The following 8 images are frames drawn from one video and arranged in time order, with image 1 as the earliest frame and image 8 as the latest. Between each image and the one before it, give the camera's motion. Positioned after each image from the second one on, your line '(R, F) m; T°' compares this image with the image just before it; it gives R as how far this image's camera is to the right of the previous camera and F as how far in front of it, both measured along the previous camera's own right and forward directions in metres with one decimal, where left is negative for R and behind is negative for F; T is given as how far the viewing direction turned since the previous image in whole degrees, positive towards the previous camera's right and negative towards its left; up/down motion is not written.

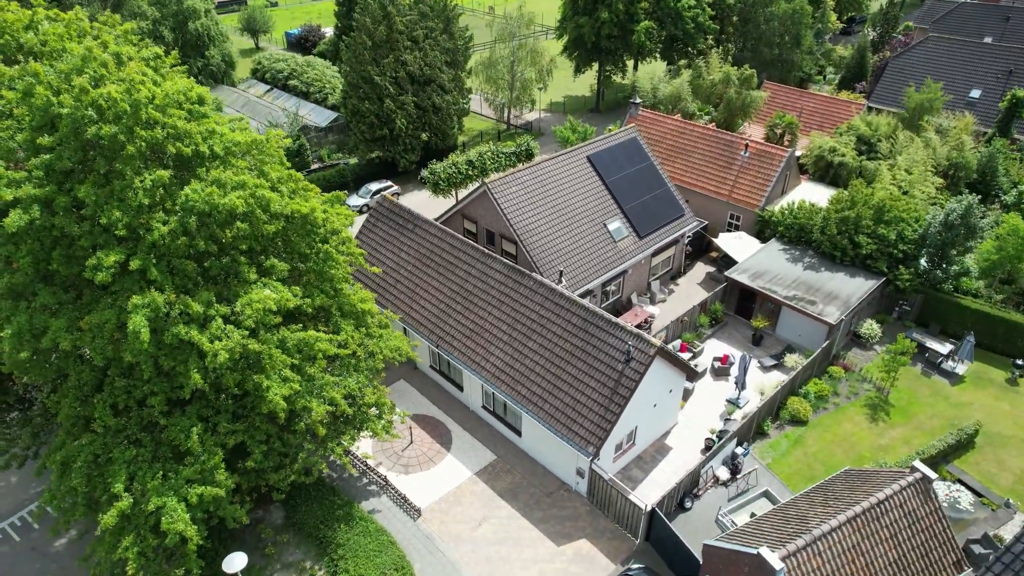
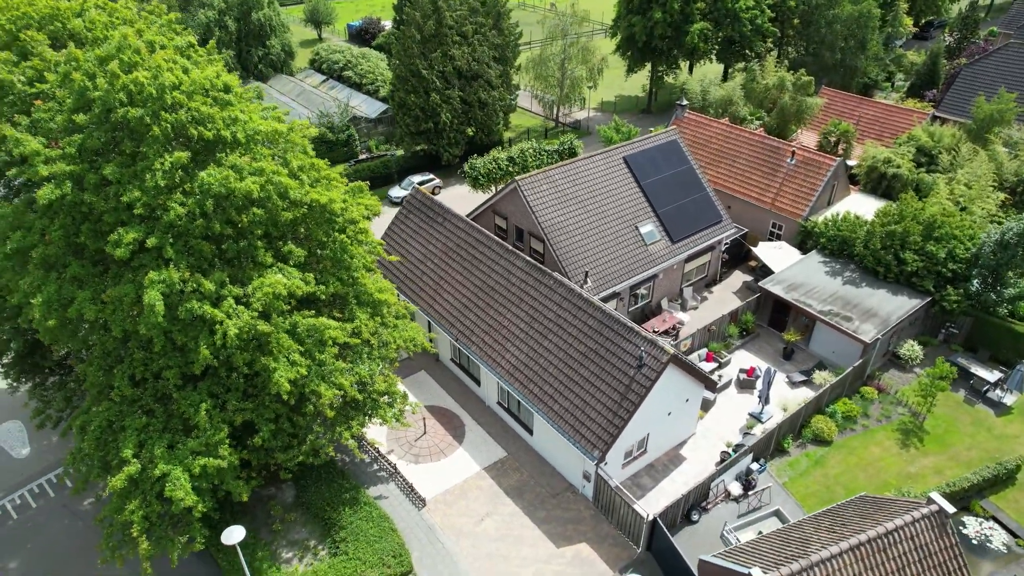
(+1.2, +0.1) m; -5°
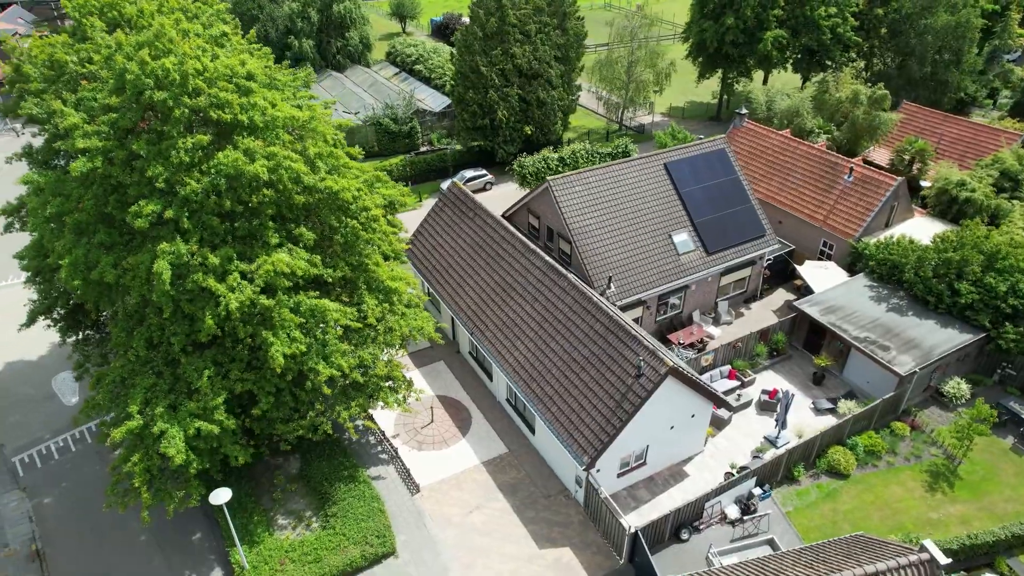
(+2.3, 0.0) m; -7°
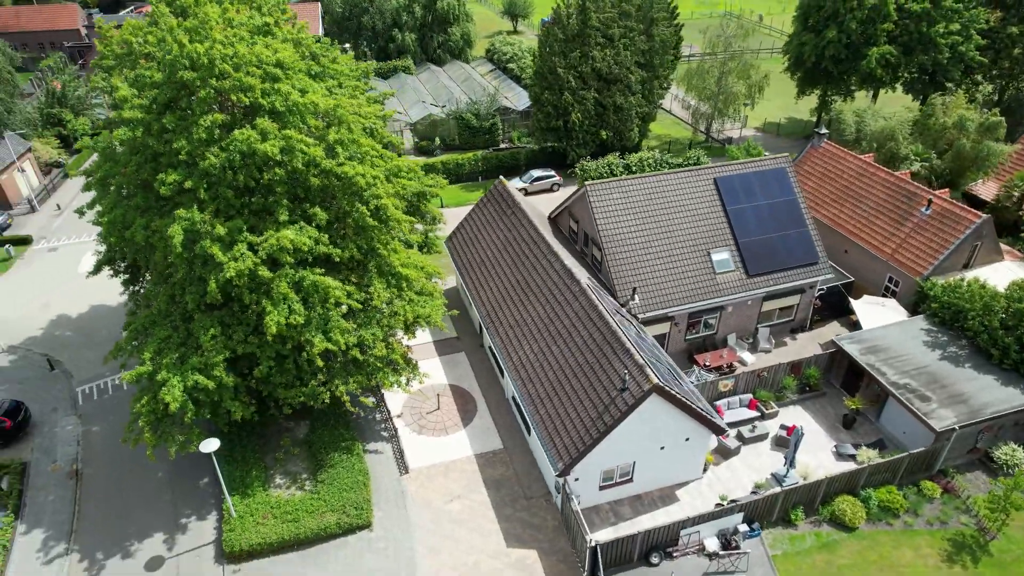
(+3.5, +0.1) m; -9°
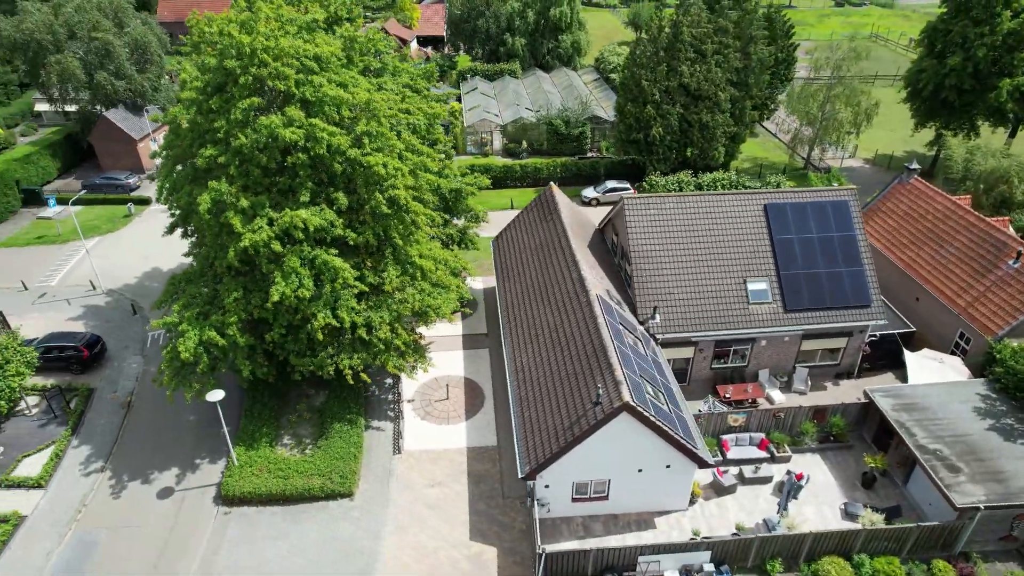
(+4.1, 0.0) m; -11°
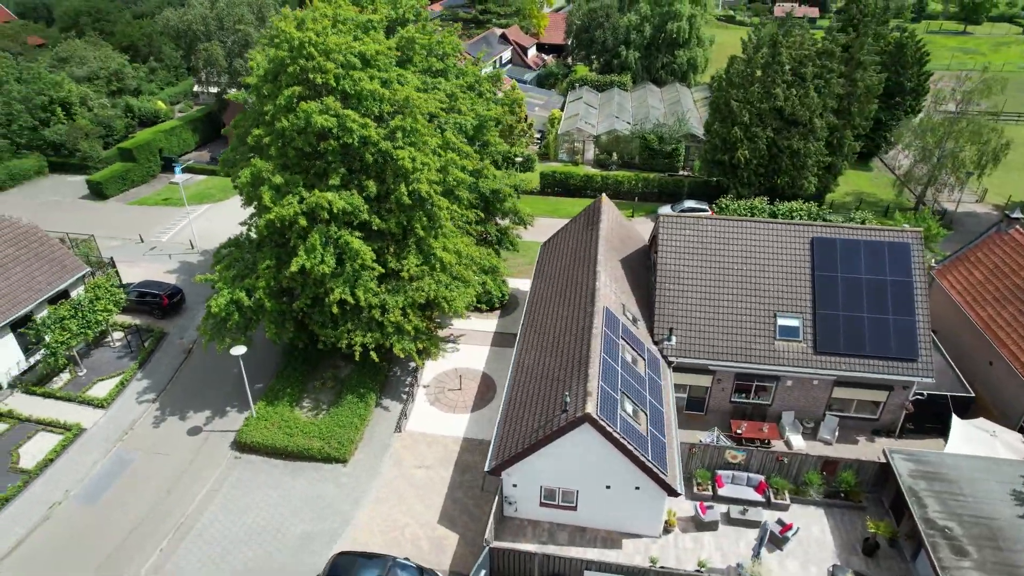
(+4.4, -0.1) m; -11°
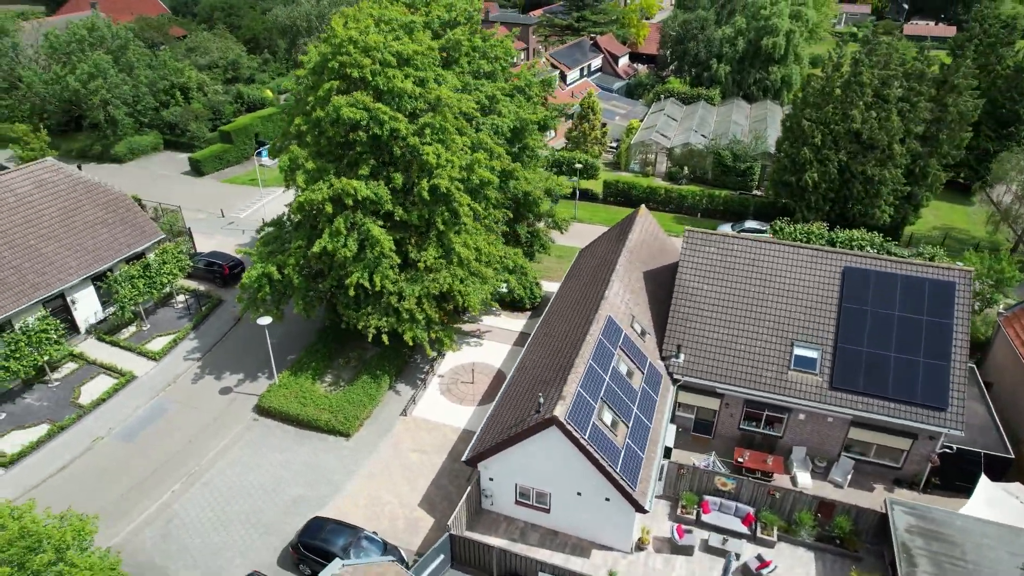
(+3.4, -0.2) m; -9°
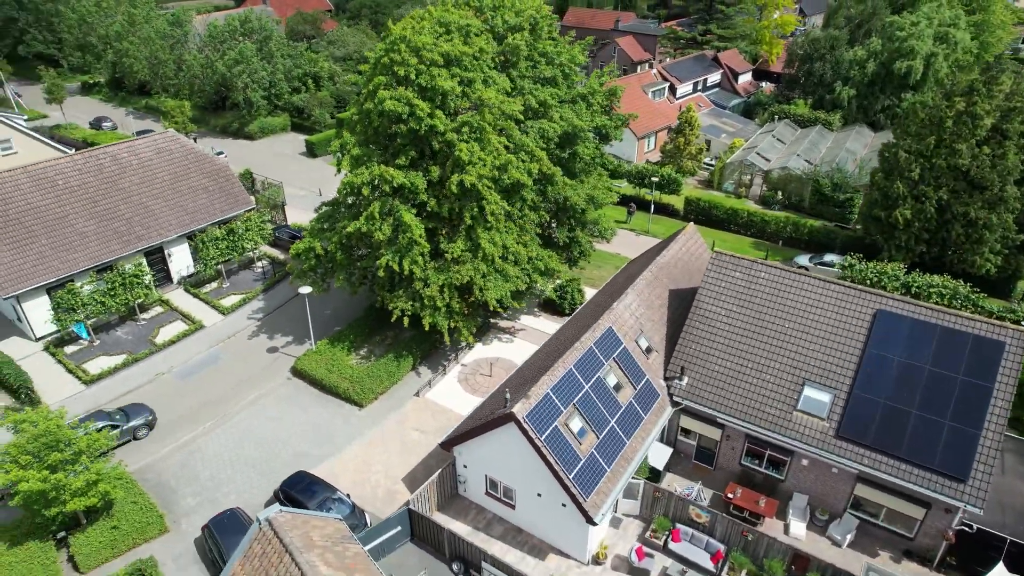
(+4.5, -0.1) m; -12°
